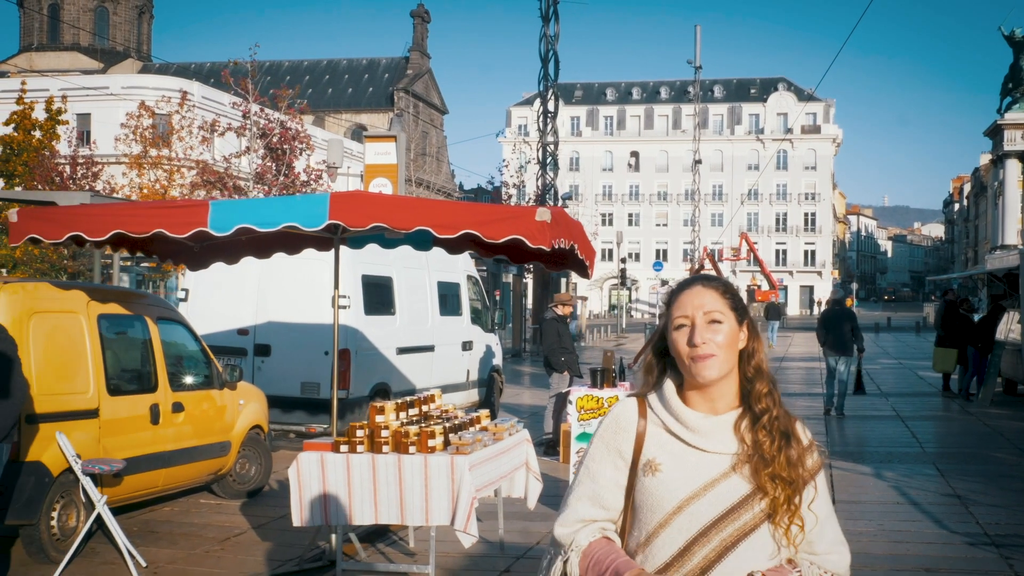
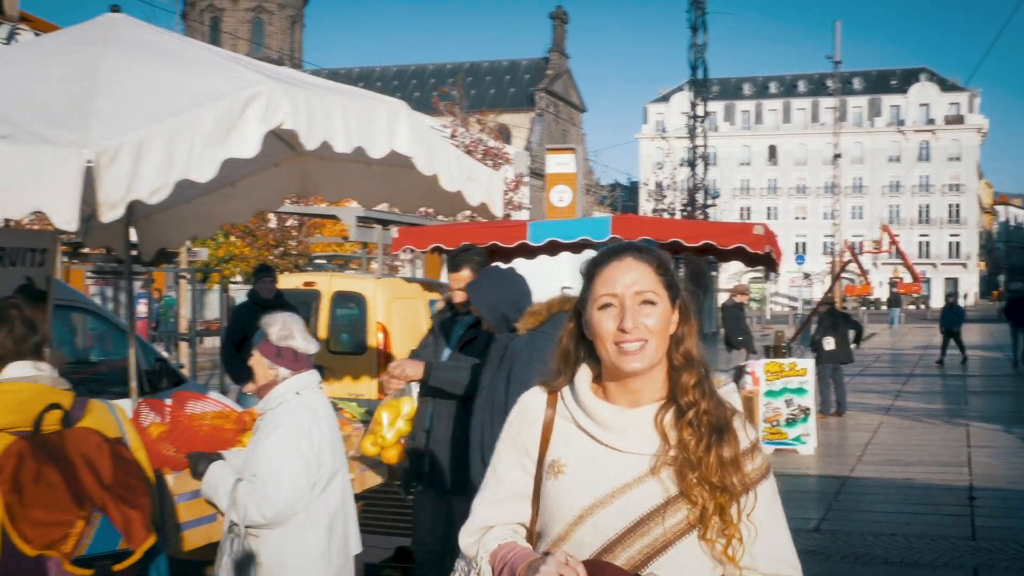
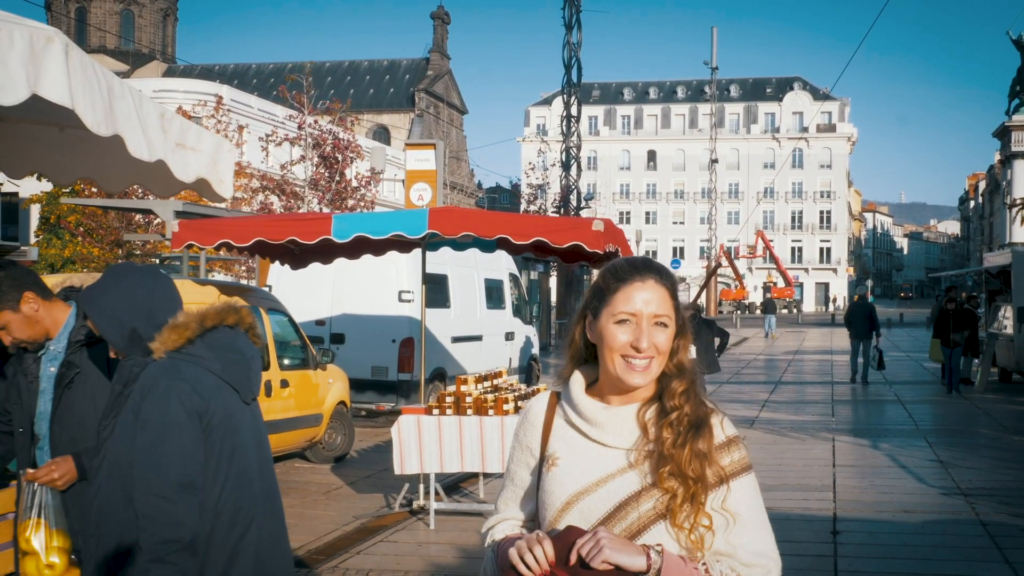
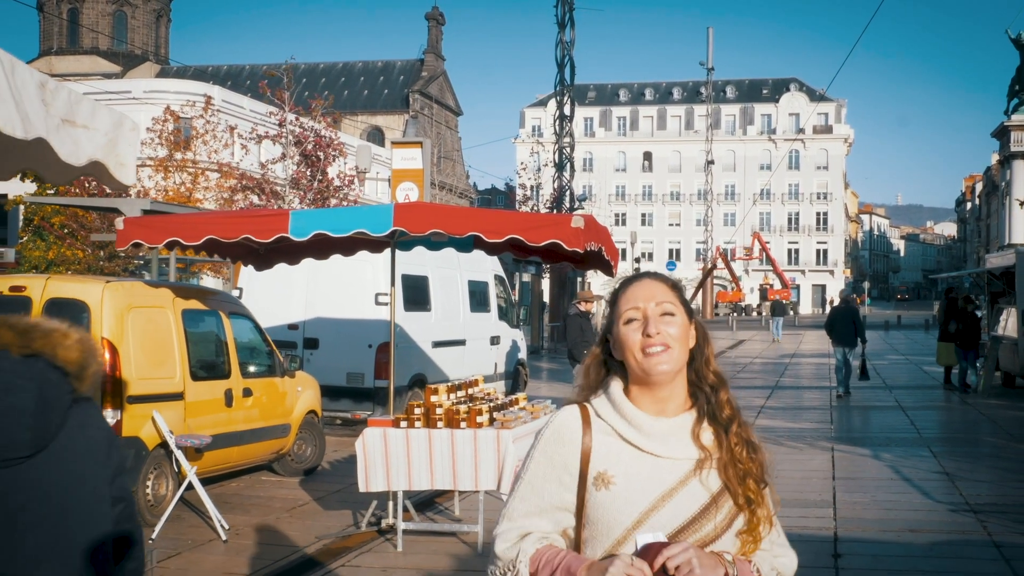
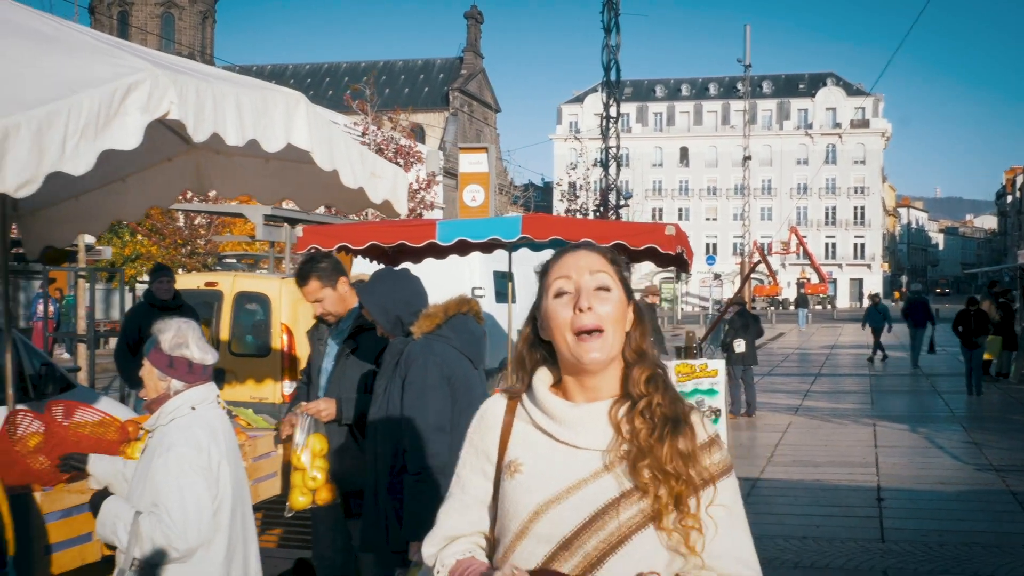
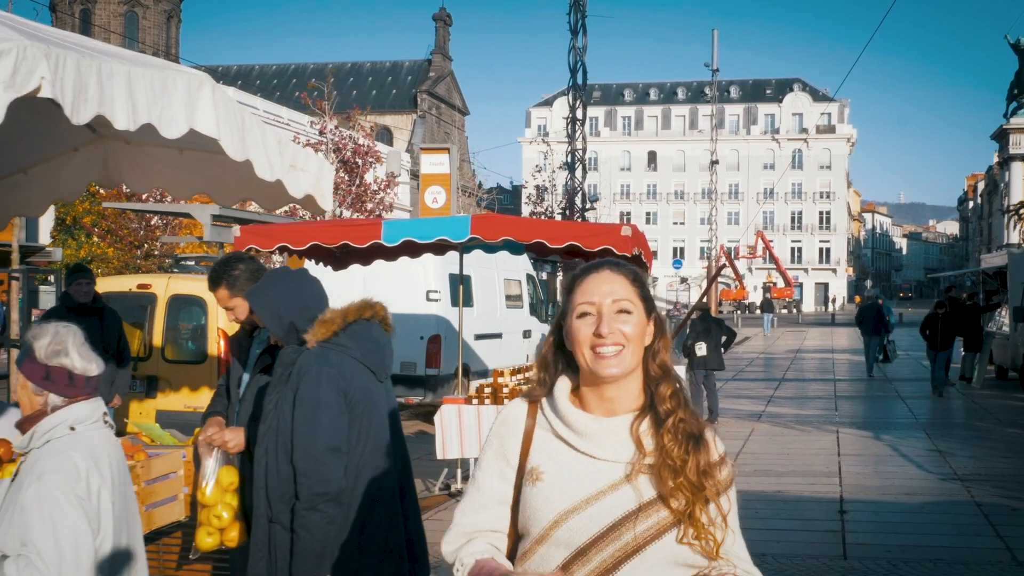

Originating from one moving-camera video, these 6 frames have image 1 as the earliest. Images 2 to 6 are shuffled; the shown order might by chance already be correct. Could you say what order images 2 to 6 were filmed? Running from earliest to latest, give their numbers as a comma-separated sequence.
4, 3, 6, 5, 2
